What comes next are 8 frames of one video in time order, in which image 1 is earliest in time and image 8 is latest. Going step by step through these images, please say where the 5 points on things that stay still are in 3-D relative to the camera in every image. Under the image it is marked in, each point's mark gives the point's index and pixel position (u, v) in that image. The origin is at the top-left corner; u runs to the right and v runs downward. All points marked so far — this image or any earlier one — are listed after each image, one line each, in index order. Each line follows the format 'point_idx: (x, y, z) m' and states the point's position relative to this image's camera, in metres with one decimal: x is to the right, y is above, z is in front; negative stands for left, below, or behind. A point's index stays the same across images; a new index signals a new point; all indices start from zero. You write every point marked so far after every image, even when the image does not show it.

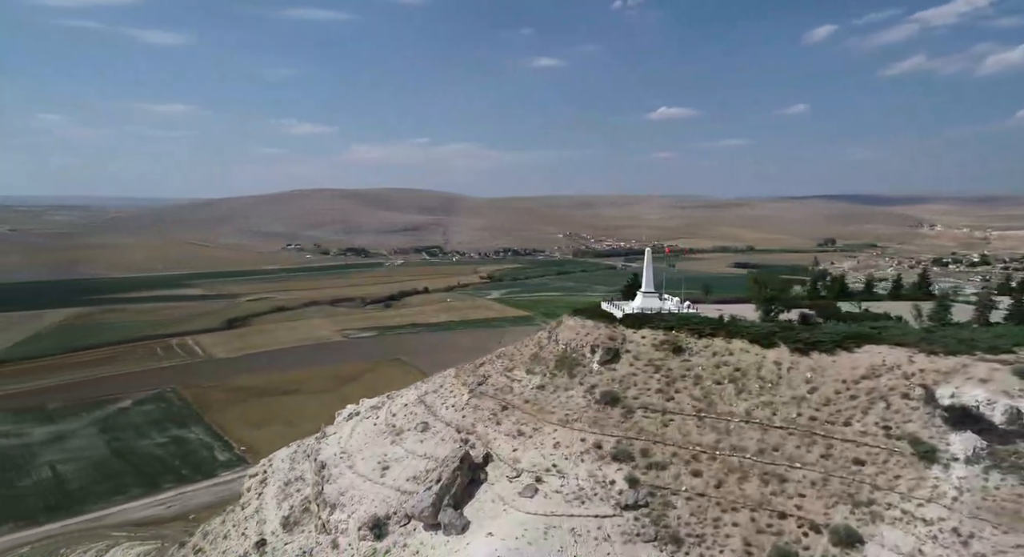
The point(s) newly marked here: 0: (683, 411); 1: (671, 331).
0: (+4.0, -3.1, +15.2) m
1: (+4.2, -1.4, +17.4) m
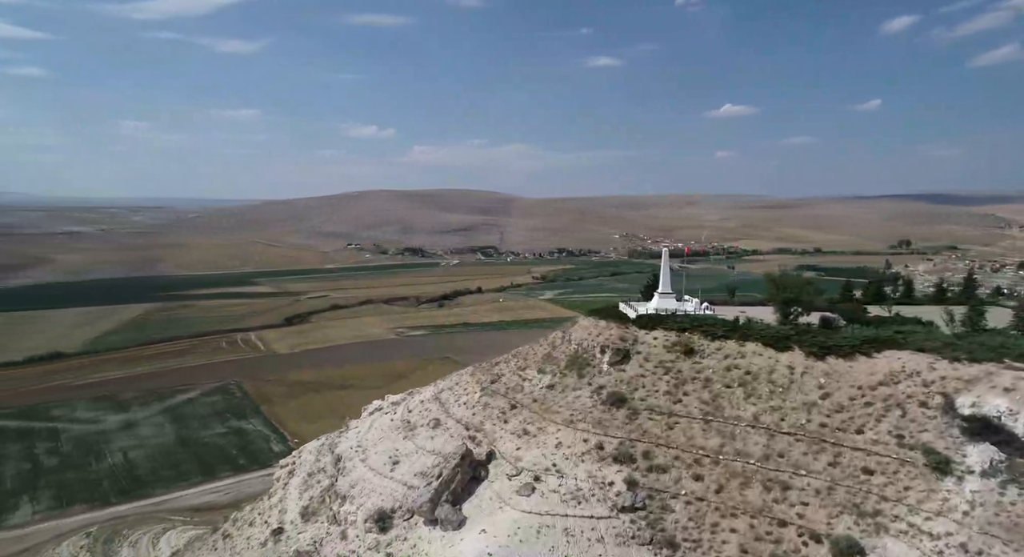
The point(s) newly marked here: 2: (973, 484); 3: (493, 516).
0: (+4.0, -3.1, +14.9) m
1: (+4.5, -1.4, +17.1) m
2: (+8.2, -3.7, +11.7) m
3: (-0.4, -4.8, +13.2) m
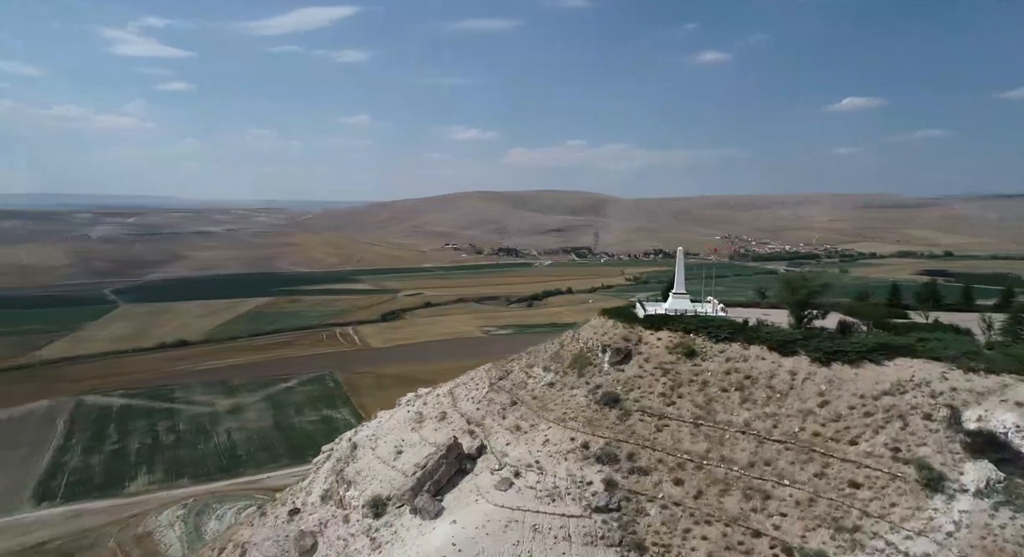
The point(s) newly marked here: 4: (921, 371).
0: (+3.7, -3.1, +14.5) m
1: (+4.5, -1.4, +16.6) m
2: (+7.4, -3.7, +10.7) m
3: (-0.9, -4.7, +13.5) m
4: (+8.3, -1.9, +13.3) m
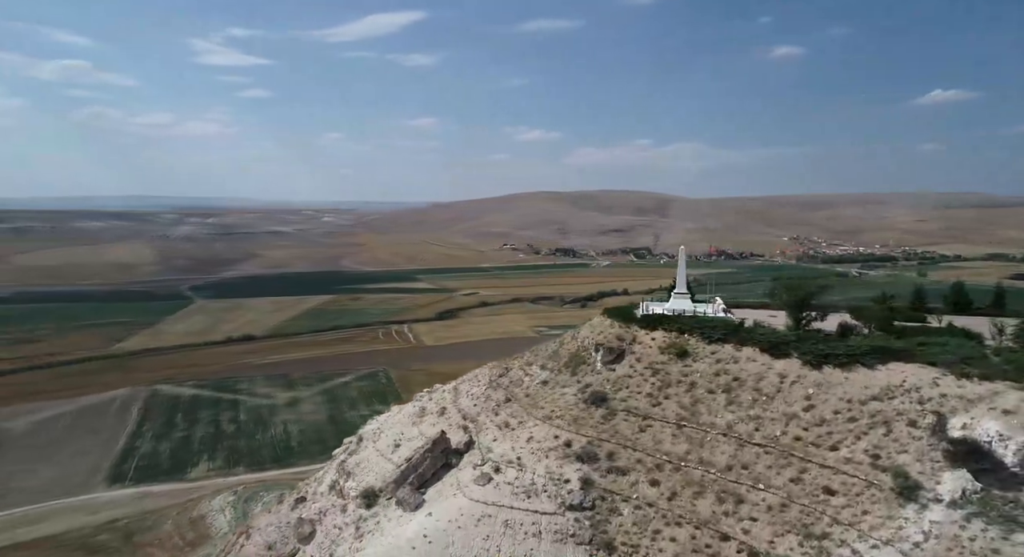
0: (+3.3, -3.1, +14.4) m
1: (+4.3, -1.4, +16.3) m
2: (+6.7, -3.7, +10.3) m
3: (-1.4, -4.7, +13.7) m
4: (+7.8, -1.9, +12.8) m
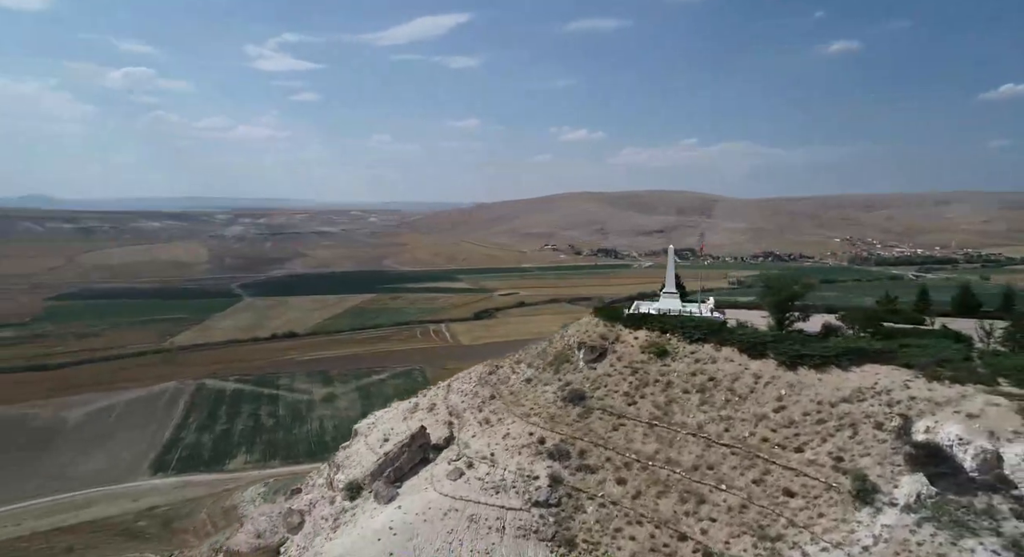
0: (+2.8, -3.1, +14.4) m
1: (+3.8, -1.4, +16.3) m
2: (+5.8, -3.7, +10.1) m
3: (-2.0, -4.6, +14.0) m
4: (+7.1, -1.9, +12.5) m
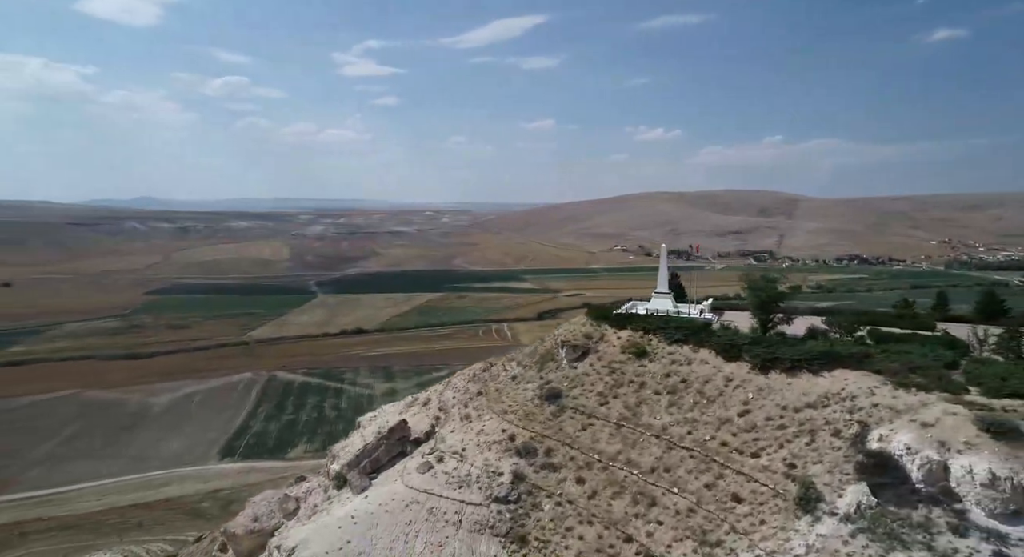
0: (+2.1, -3.0, +14.3) m
1: (+3.3, -1.4, +16.0) m
2: (+4.7, -3.7, +9.7) m
3: (-2.8, -4.6, +14.3) m
4: (+6.3, -1.9, +12.0) m
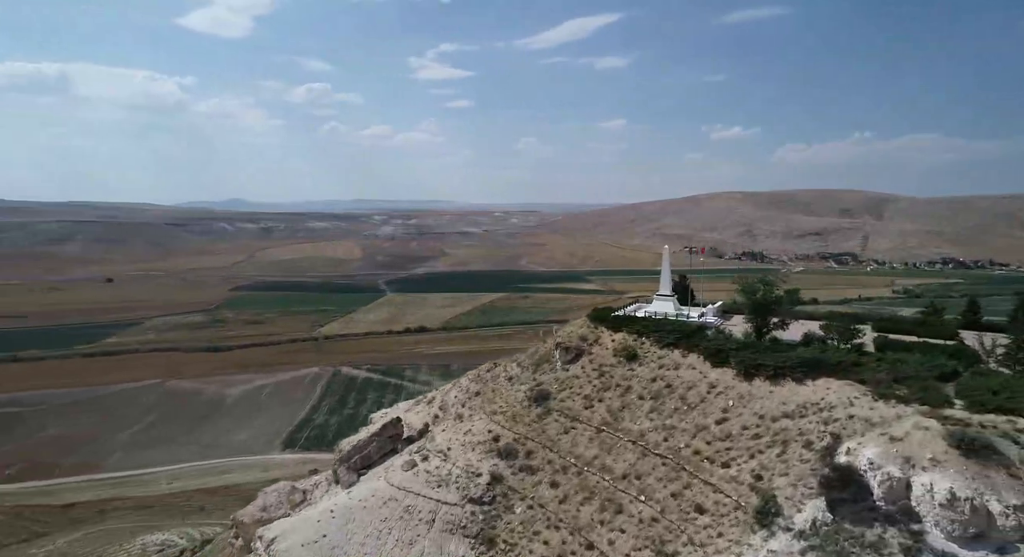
0: (+1.6, -3.1, +14.0) m
1: (+3.1, -1.4, +15.7) m
2: (+3.8, -3.8, +9.2) m
3: (-3.2, -4.6, +14.6) m
4: (+5.6, -2.0, +11.4) m
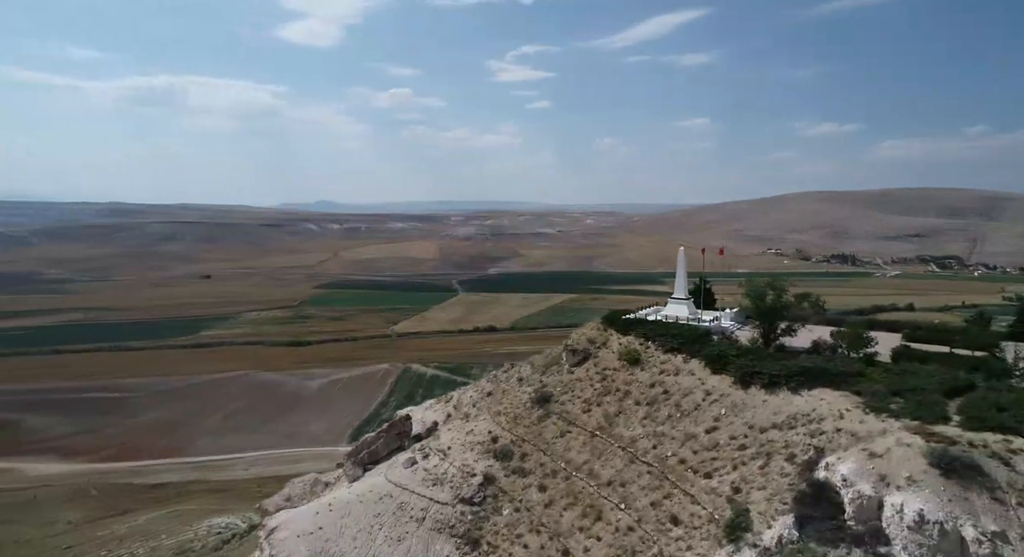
0: (+1.5, -3.1, +13.8) m
1: (+3.2, -1.5, +15.3) m
2: (+3.2, -3.8, +8.8) m
3: (-3.2, -4.6, +14.9) m
4: (+5.2, -2.1, +10.8) m
